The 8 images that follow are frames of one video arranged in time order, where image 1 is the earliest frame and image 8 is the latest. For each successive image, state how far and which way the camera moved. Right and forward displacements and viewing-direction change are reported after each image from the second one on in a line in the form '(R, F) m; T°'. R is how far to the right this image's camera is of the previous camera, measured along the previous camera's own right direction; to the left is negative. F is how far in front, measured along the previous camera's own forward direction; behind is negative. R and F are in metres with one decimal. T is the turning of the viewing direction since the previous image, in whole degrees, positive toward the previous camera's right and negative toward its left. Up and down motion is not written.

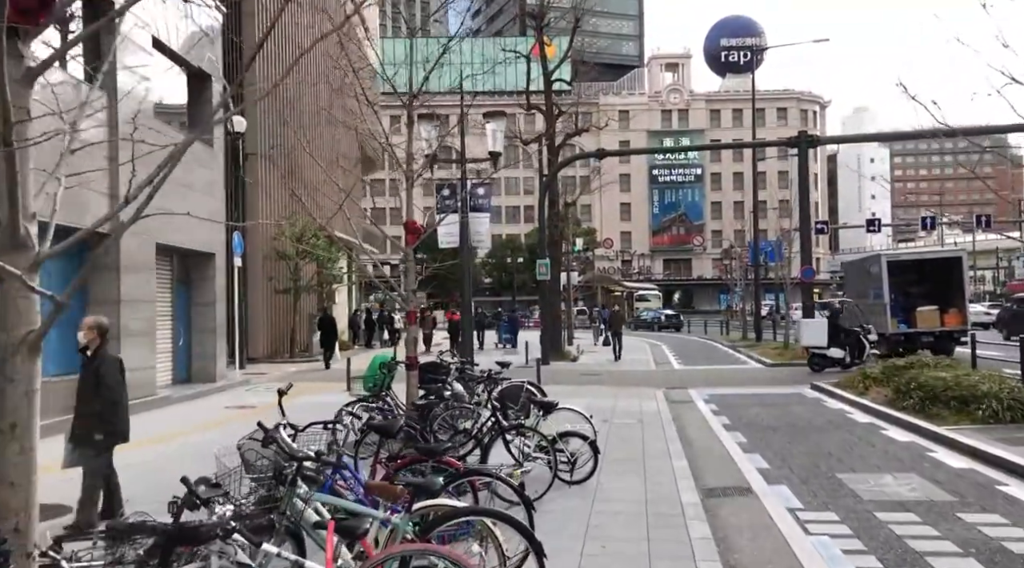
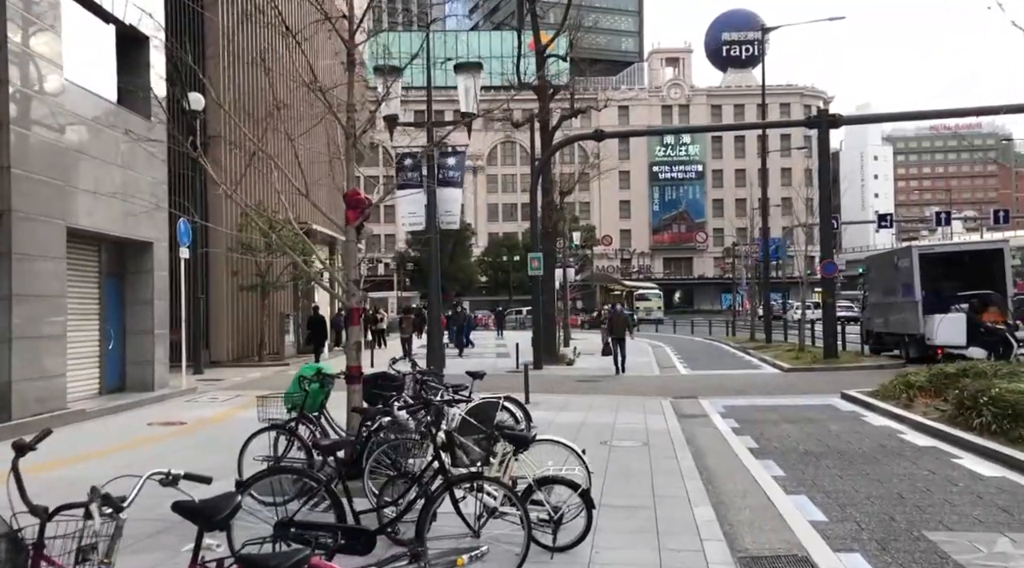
(+0.3, +2.7) m; 0°
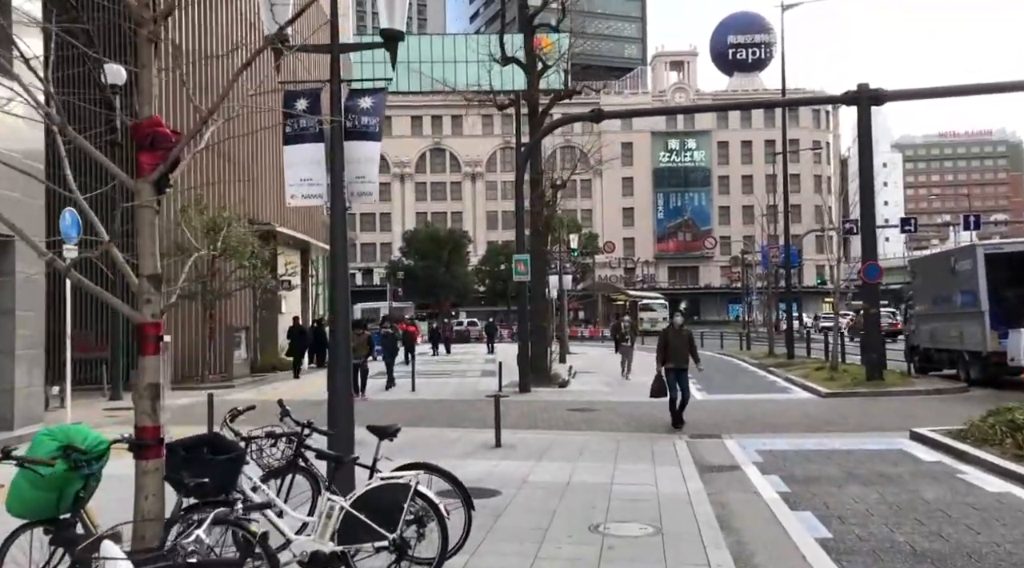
(+0.5, +4.2) m; 0°
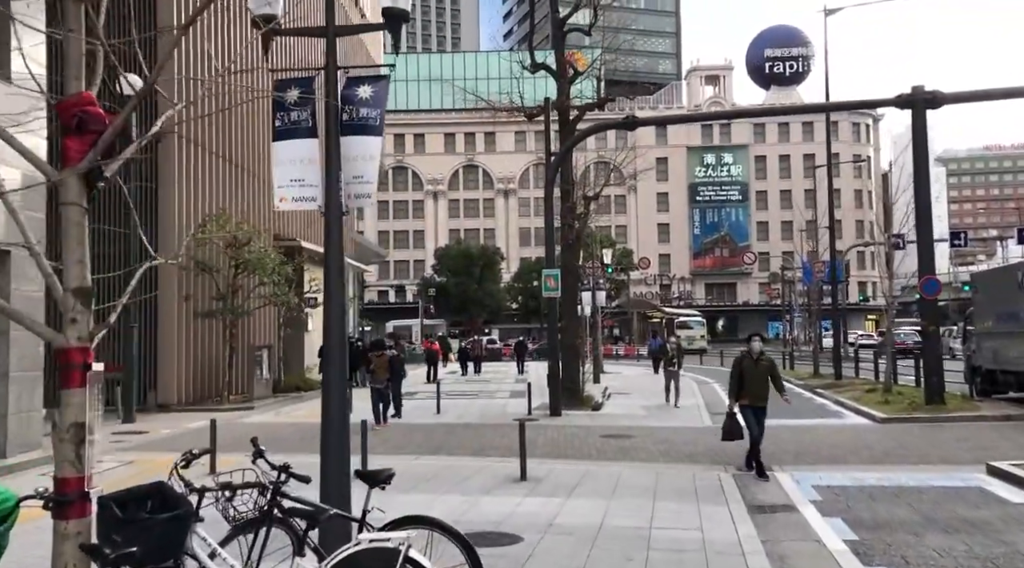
(+0.1, +1.2) m; -2°
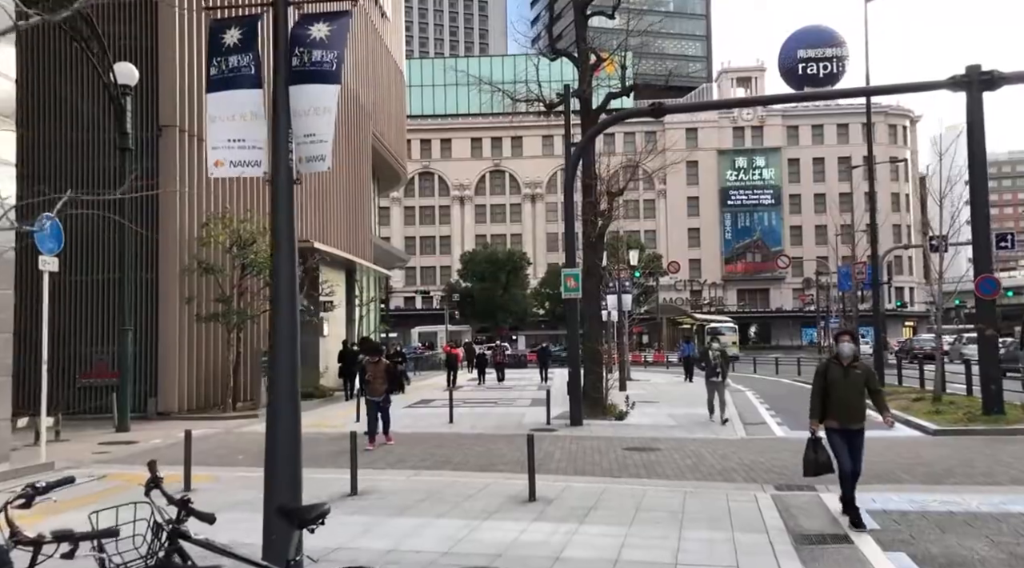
(+0.2, +1.4) m; -2°
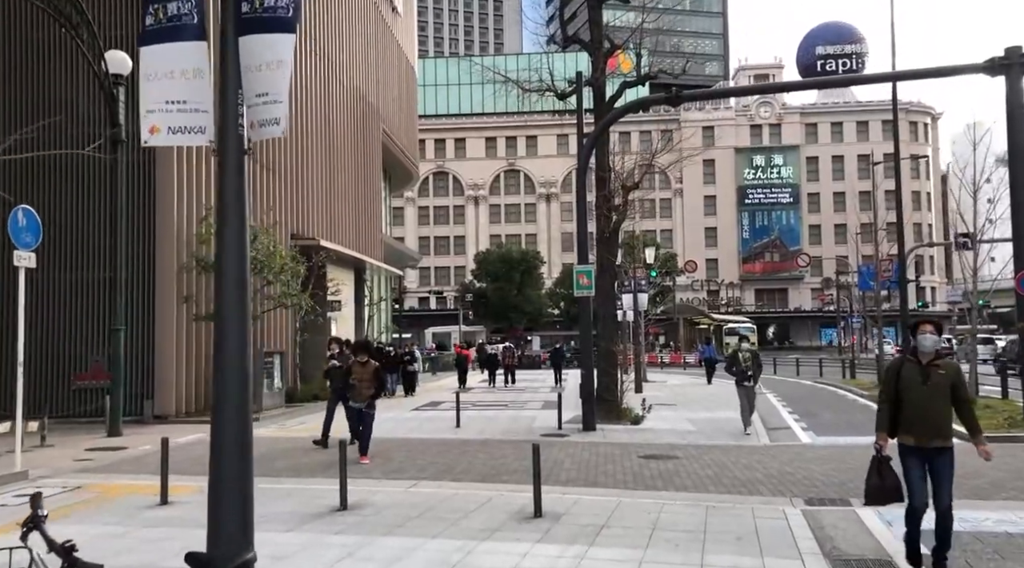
(+0.1, +1.0) m; -1°
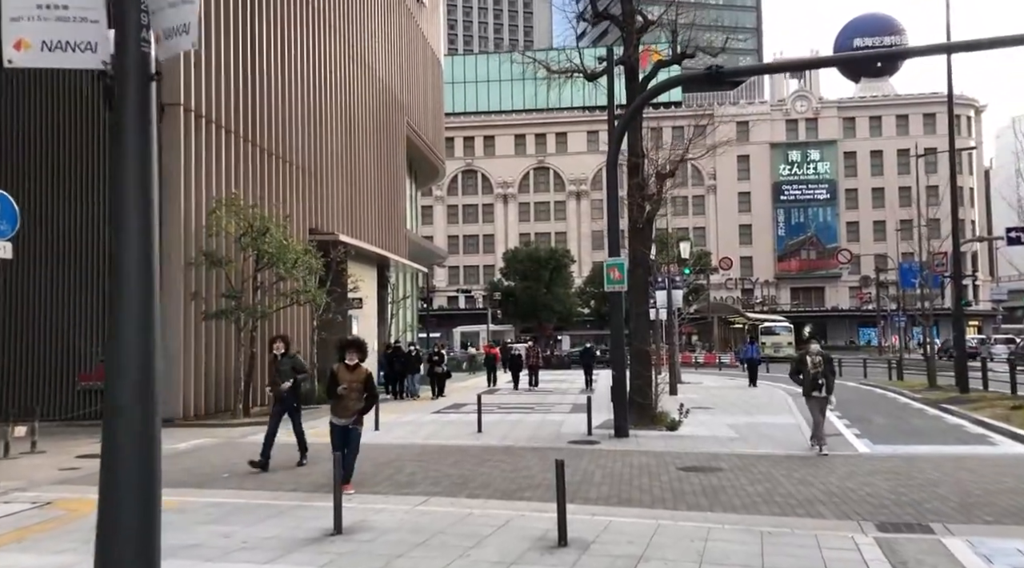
(+0.1, +1.4) m; -2°
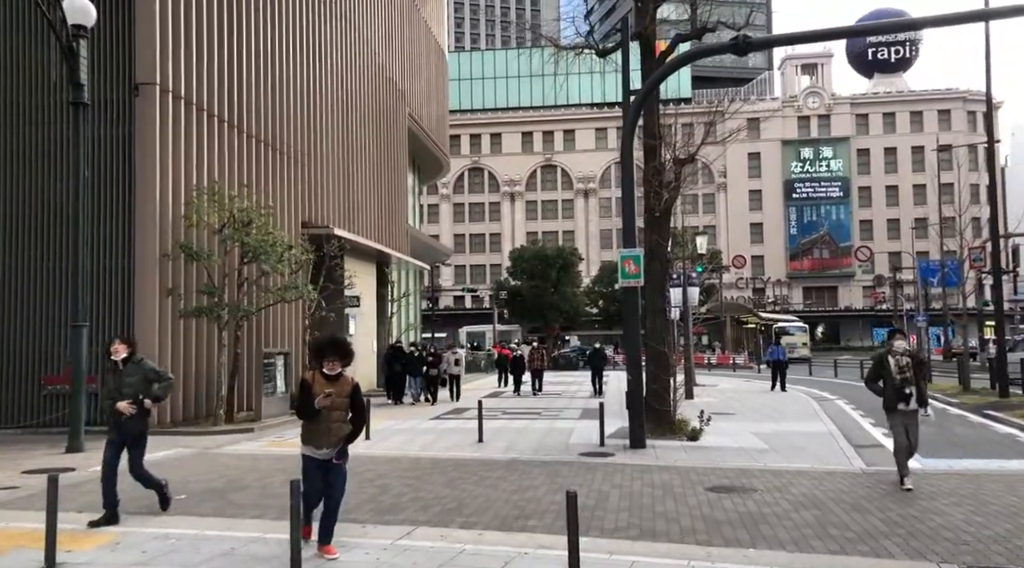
(+0.1, +1.7) m; 0°
